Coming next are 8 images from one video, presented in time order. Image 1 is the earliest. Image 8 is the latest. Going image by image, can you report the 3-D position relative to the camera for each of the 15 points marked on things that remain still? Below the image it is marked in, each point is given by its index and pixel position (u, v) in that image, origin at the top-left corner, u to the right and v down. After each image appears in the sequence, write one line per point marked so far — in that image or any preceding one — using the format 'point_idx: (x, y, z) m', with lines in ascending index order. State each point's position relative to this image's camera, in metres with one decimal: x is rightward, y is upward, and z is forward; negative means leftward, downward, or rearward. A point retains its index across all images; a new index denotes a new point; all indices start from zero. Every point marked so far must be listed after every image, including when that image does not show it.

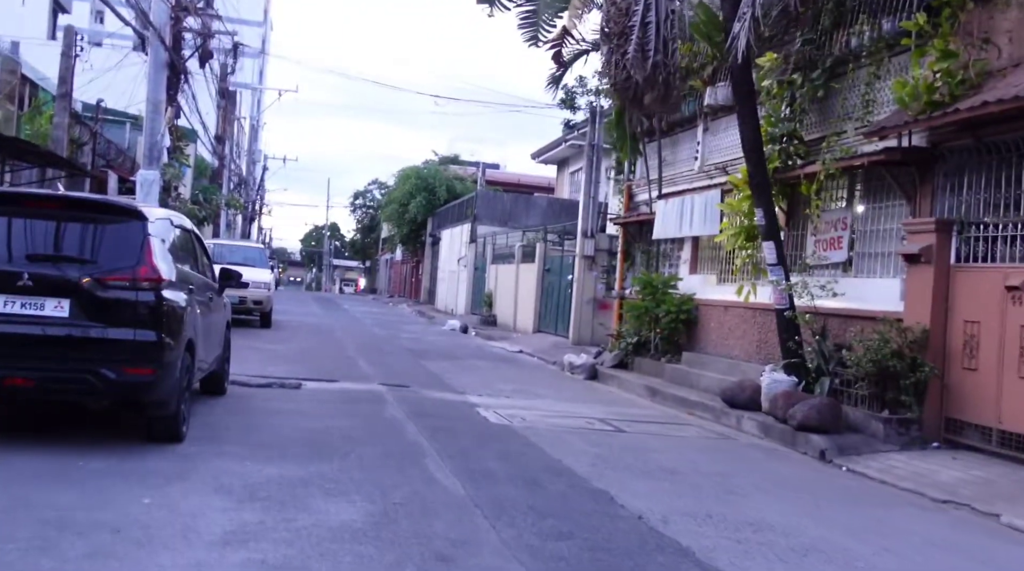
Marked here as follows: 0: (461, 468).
0: (-0.4, -1.5, +8.4) m
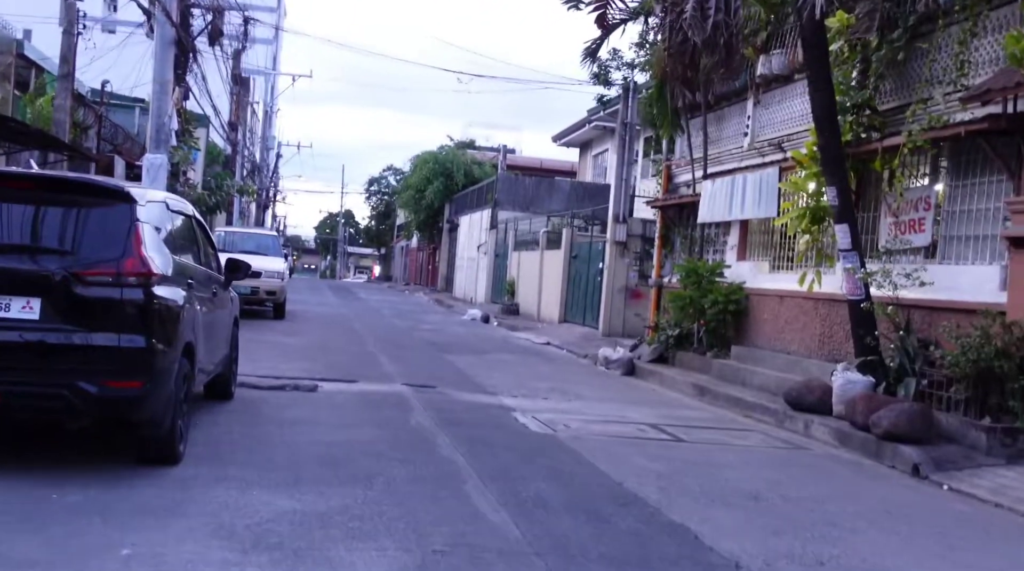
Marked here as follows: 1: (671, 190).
0: (0.0, -1.5, +7.0) m
1: (+3.2, +1.9, +19.4) m
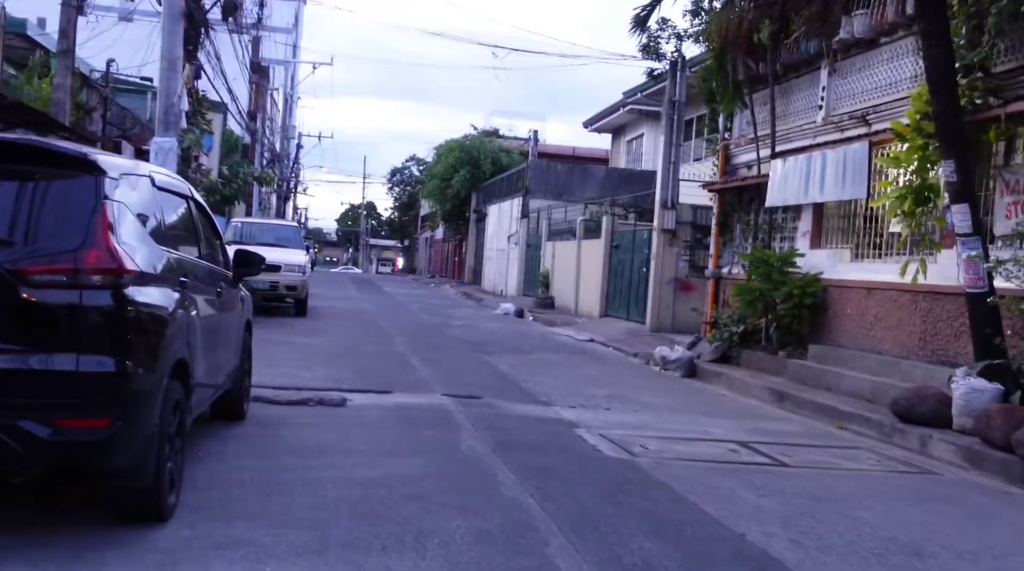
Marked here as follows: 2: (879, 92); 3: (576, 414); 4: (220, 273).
0: (+0.5, -1.5, +5.3) m
1: (+3.9, +2.1, +17.6) m
2: (+4.9, +2.6, +13.1) m
3: (+0.7, -1.4, +10.5) m
4: (-2.4, +0.1, +7.9) m
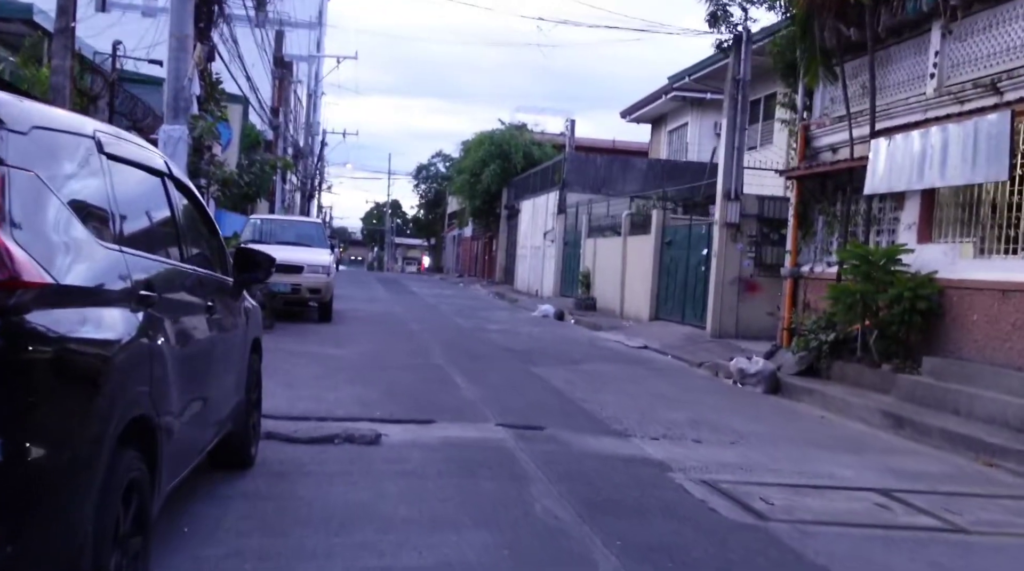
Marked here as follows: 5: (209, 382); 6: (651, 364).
0: (+1.0, -1.5, +3.2) m
1: (+4.7, +2.0, +15.5) m
2: (+5.6, +2.6, +10.9) m
3: (+1.3, -1.4, +8.5) m
4: (-1.8, 0.0, +5.9) m
5: (-1.7, -0.5, +5.6) m
6: (+2.3, -1.3, +16.3) m
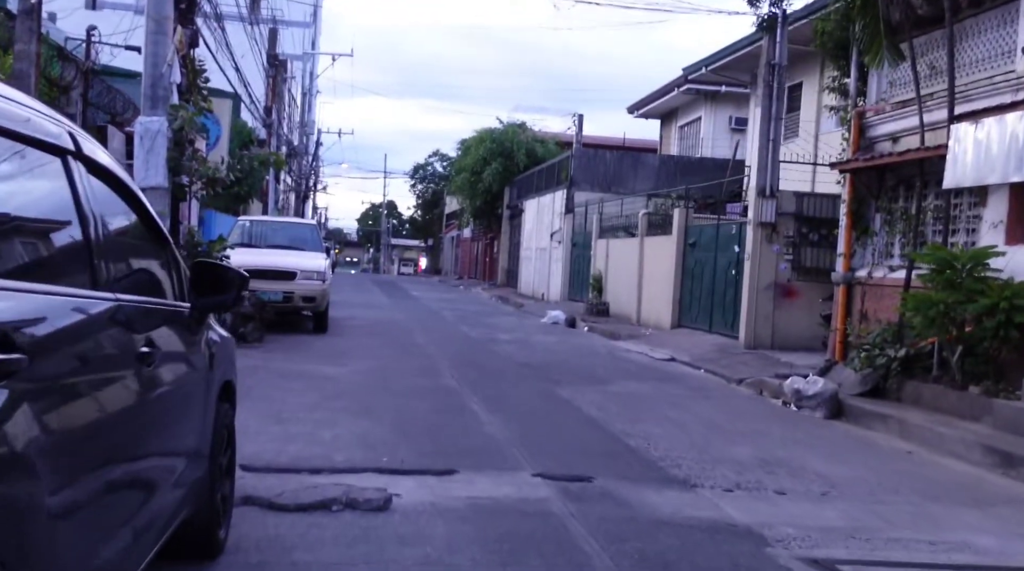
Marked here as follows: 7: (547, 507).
0: (+1.3, -1.6, +1.5) m
1: (+5.0, +1.9, +13.7) m
2: (+5.9, +2.5, +9.2) m
3: (+1.6, -1.5, +6.7) m
4: (-1.5, -0.1, +4.1) m
5: (-1.4, -0.7, +3.8) m
6: (+2.6, -1.4, +14.6) m
7: (+0.2, -1.4, +6.1) m
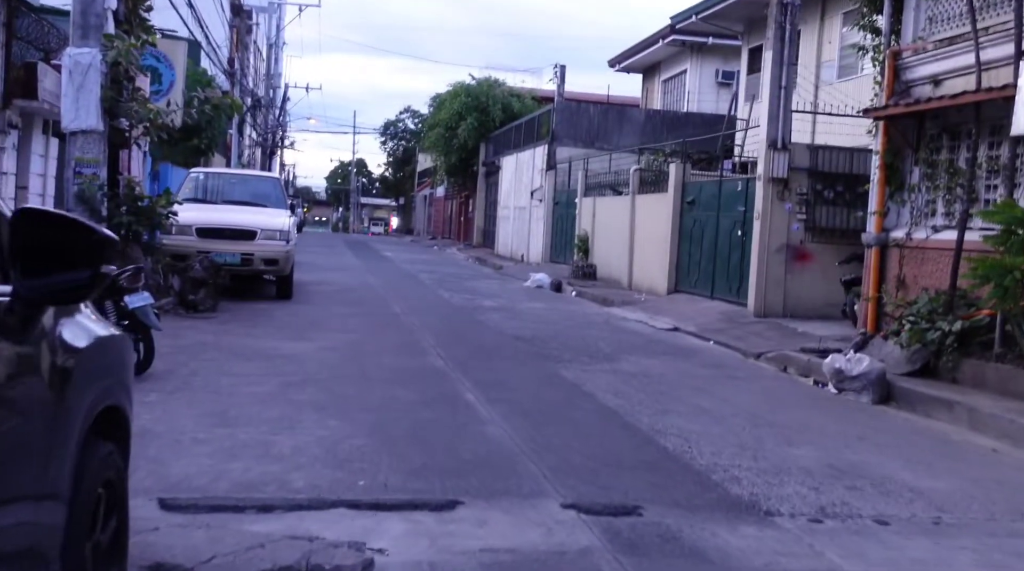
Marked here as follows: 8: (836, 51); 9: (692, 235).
0: (+1.6, -1.7, -0.2) m
1: (+4.9, +2.4, +12.0) m
2: (+5.9, +2.8, +7.5) m
3: (+1.7, -1.4, +5.0) m
4: (-1.3, 0.0, +2.3) m
5: (-1.2, -0.6, +2.0) m
6: (+2.5, -0.9, +12.9) m
7: (+0.4, -1.3, +4.4) m
8: (+6.1, +4.5, +18.6) m
9: (+3.5, +1.0, +18.8) m
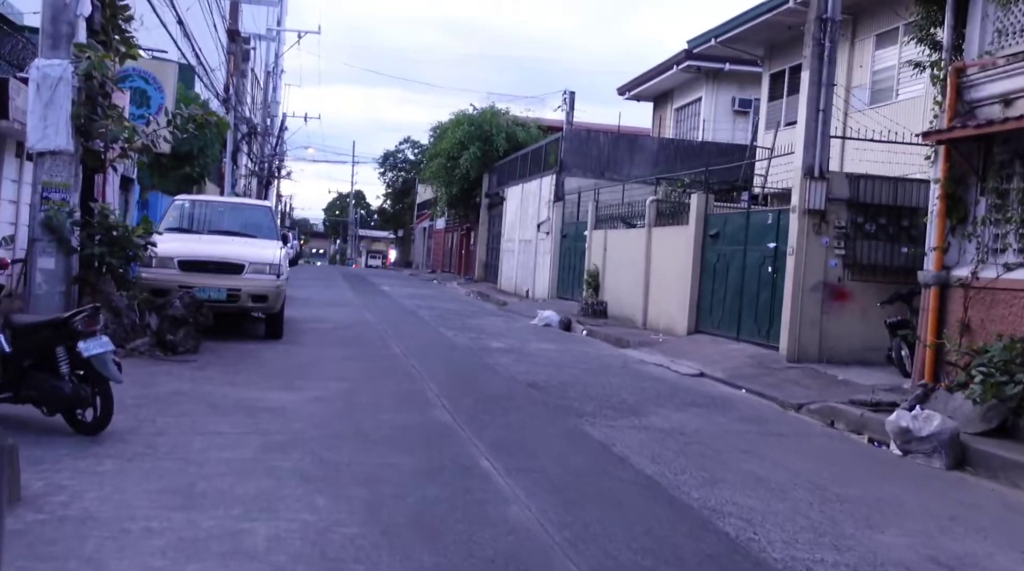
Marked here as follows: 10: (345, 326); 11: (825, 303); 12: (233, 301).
0: (+1.8, -1.7, -1.6) m
1: (+5.1, +1.9, +10.7) m
2: (+6.1, +2.4, +6.2) m
3: (+1.9, -1.6, +3.6) m
4: (-1.1, -0.2, +1.0) m
5: (-1.0, -0.7, +0.6) m
6: (+2.6, -1.4, +11.6) m
7: (+0.5, -1.5, +3.0) m
8: (+6.3, +3.7, +17.4) m
9: (+3.7, +0.3, +17.5) m
10: (-3.2, -0.8, +18.7) m
11: (+4.6, -0.2, +14.4) m
12: (-4.1, -0.2, +14.5) m
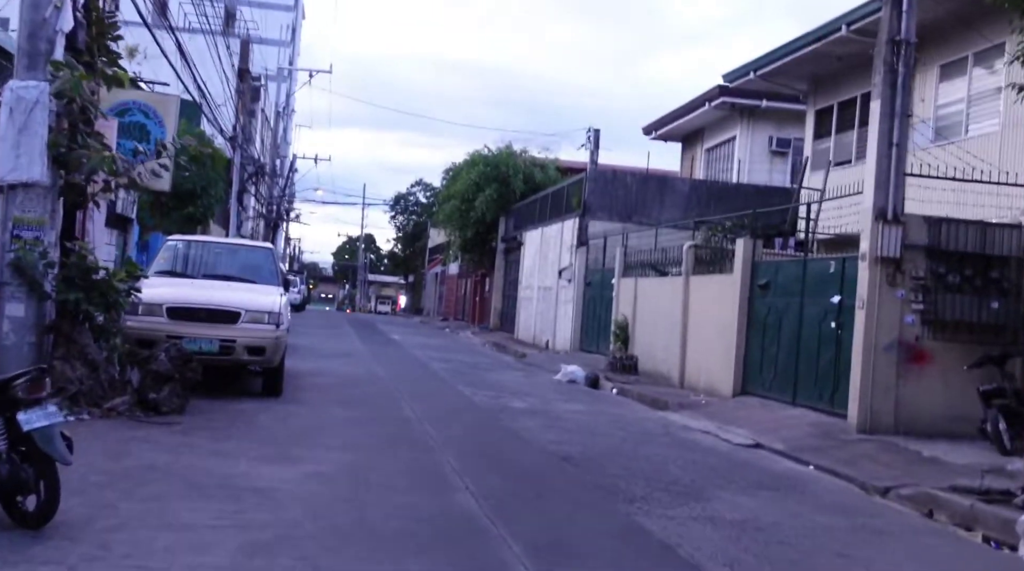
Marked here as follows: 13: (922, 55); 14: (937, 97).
0: (+2.0, -1.7, -3.4) m
1: (+5.4, +1.3, +9.1) m
2: (+6.5, +2.0, +4.6) m
3: (+2.2, -1.8, +1.8) m
4: (-0.8, -0.2, -0.7) m
5: (-0.7, -0.8, -1.1) m
6: (+3.0, -2.1, +9.7) m
7: (+0.8, -1.7, +1.2) m
8: (+6.8, +2.8, +15.8) m
9: (+4.1, -0.7, +15.8) m
10: (-2.7, -1.6, +17.0) m
11: (+5.0, -1.0, +12.6) m
12: (-3.7, -0.9, +12.8) m
13: (+6.8, +3.8, +16.1) m
14: (+6.8, +3.0, +15.6) m
